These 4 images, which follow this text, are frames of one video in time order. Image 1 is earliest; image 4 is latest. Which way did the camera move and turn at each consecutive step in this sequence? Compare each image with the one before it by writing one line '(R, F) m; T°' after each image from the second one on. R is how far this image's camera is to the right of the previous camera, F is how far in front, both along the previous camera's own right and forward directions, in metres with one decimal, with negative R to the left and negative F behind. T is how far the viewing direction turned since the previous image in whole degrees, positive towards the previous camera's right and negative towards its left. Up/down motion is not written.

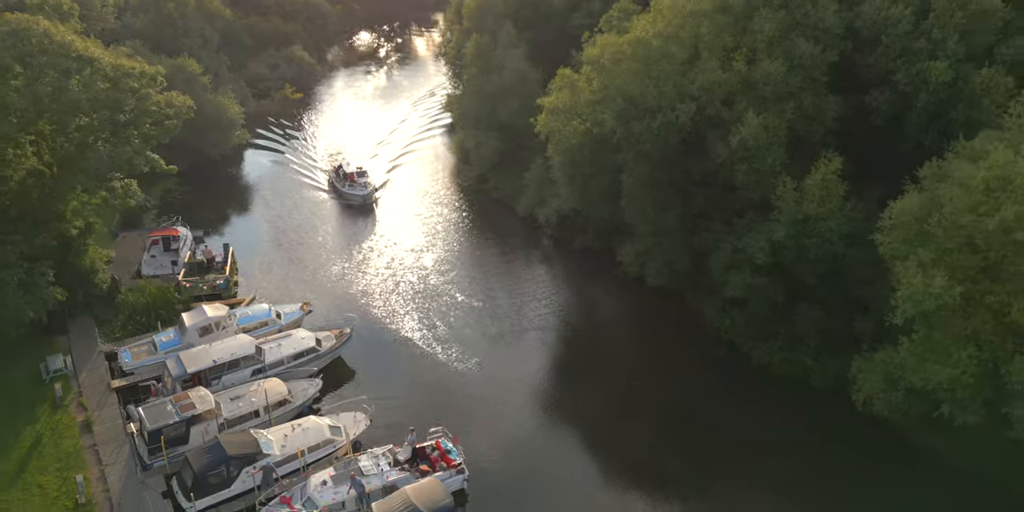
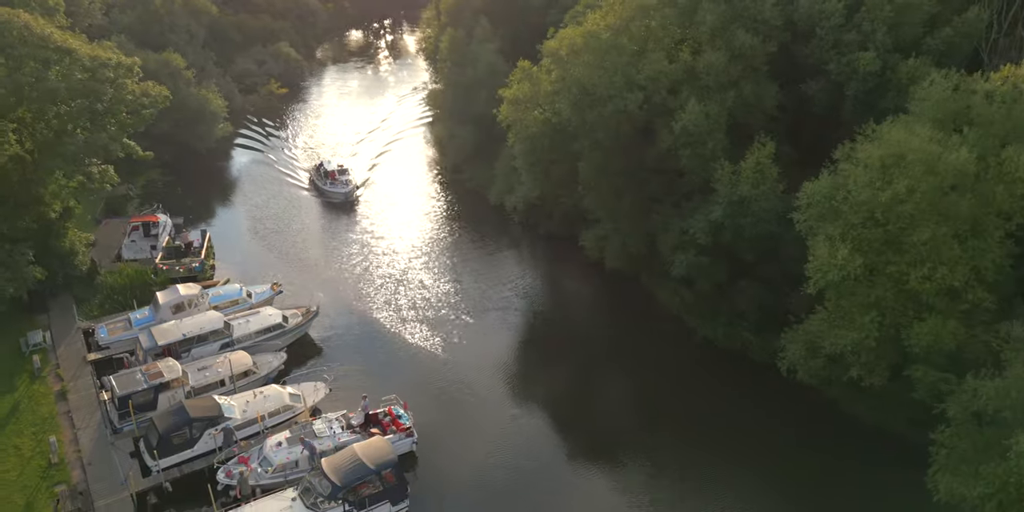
(+2.3, -2.5) m; 0°
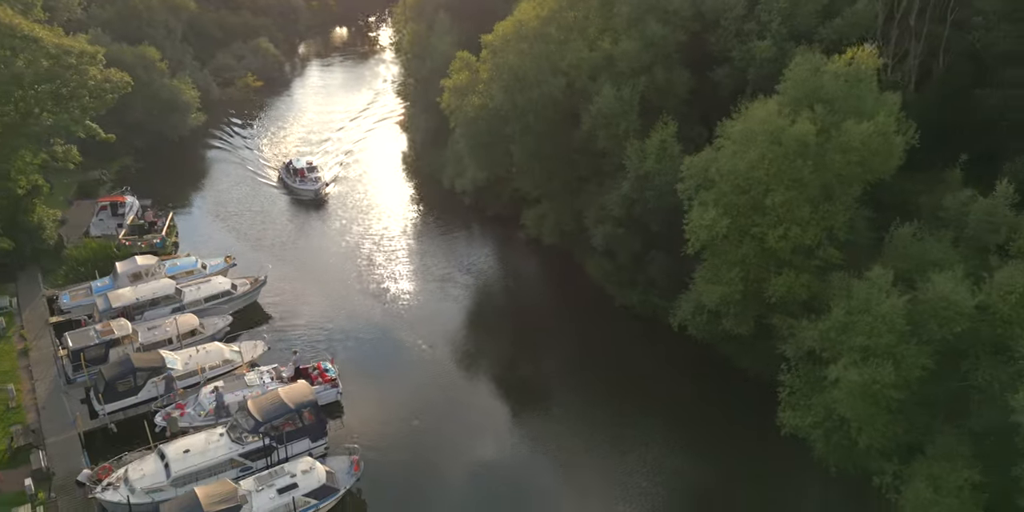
(+3.9, -4.0) m; 0°
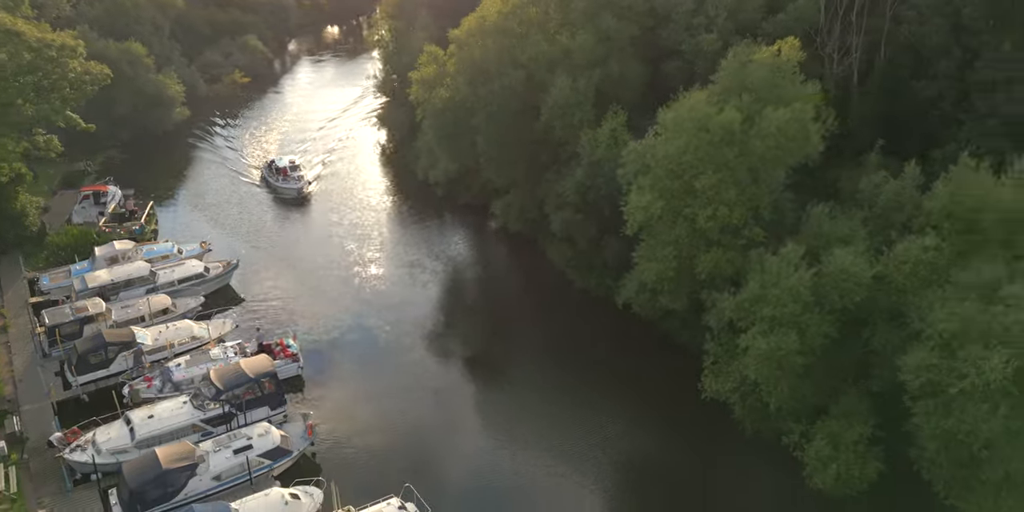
(+2.4, -2.4) m; 0°
